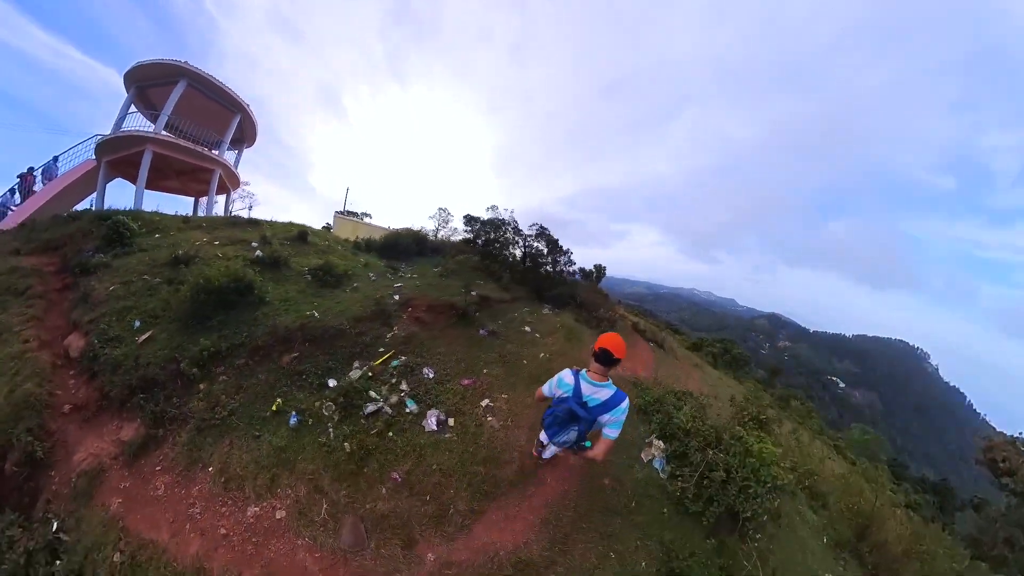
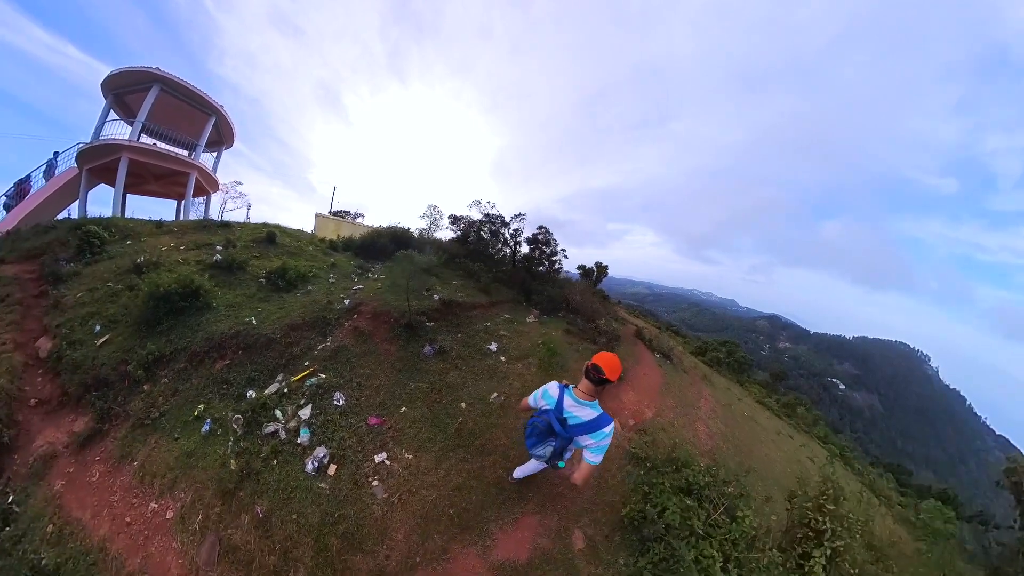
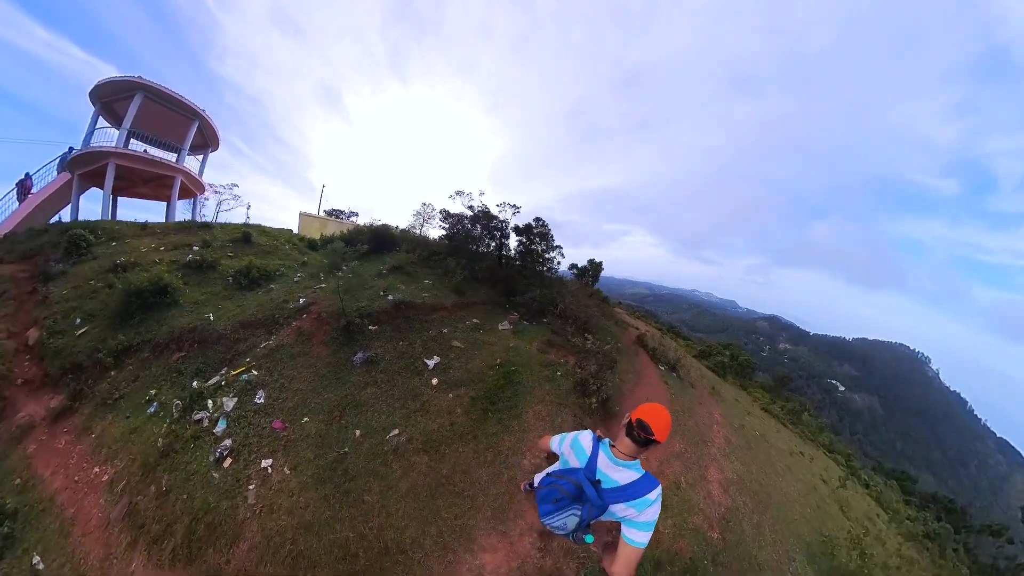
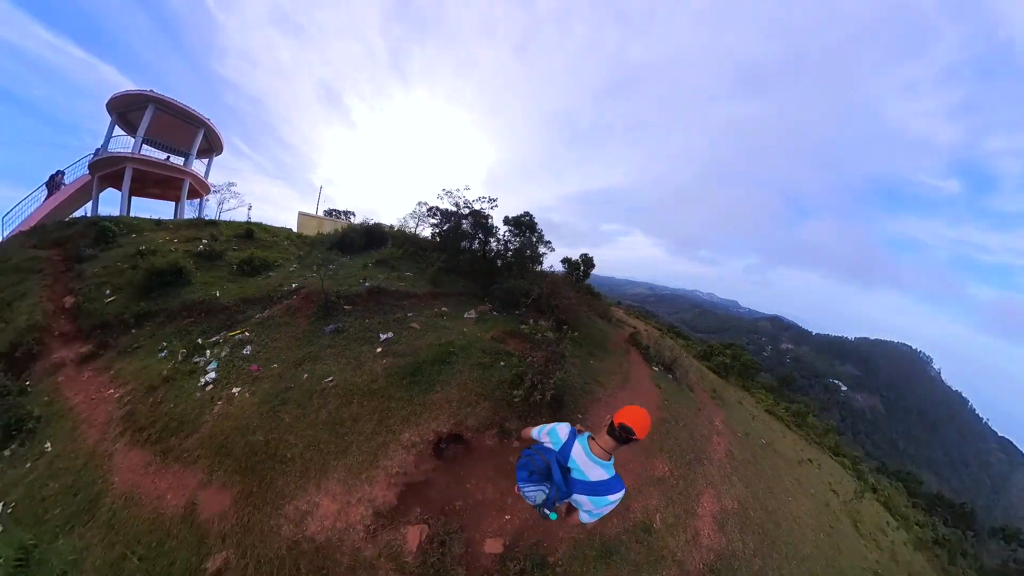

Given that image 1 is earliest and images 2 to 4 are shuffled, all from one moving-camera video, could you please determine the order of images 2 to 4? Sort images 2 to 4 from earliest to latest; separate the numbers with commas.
2, 3, 4
